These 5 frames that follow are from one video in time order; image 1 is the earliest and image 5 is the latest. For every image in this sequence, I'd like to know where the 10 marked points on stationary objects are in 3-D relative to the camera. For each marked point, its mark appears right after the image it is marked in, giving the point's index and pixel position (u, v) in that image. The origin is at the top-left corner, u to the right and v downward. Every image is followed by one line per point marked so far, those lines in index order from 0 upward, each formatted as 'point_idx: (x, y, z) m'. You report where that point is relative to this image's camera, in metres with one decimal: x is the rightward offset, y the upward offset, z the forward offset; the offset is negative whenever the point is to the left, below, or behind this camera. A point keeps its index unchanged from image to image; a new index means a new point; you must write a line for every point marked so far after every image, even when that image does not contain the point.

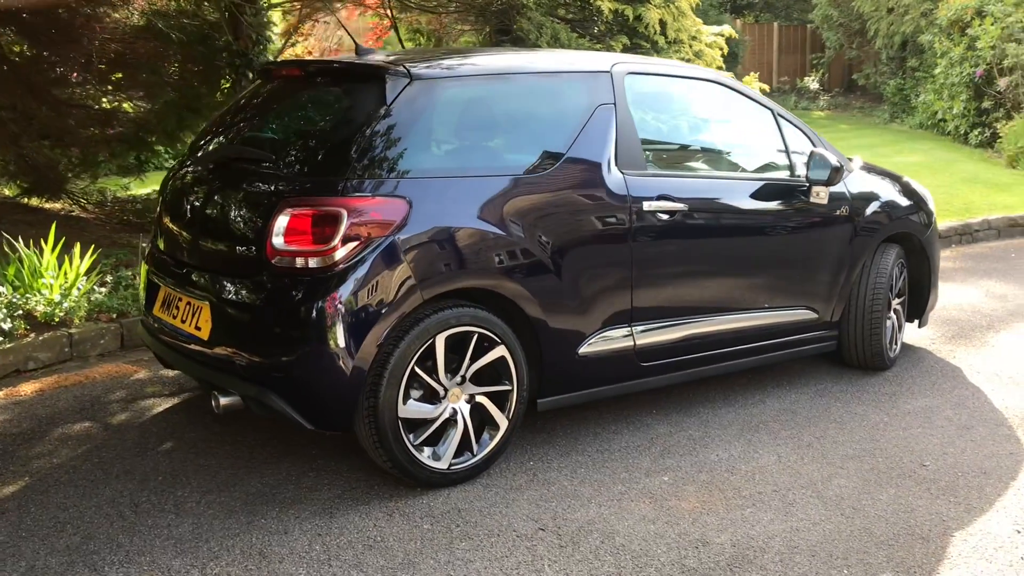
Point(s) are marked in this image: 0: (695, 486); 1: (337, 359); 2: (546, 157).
0: (+0.7, -0.8, +3.3) m
1: (-0.6, -0.3, +3.1) m
2: (+0.1, +0.5, +3.6) m
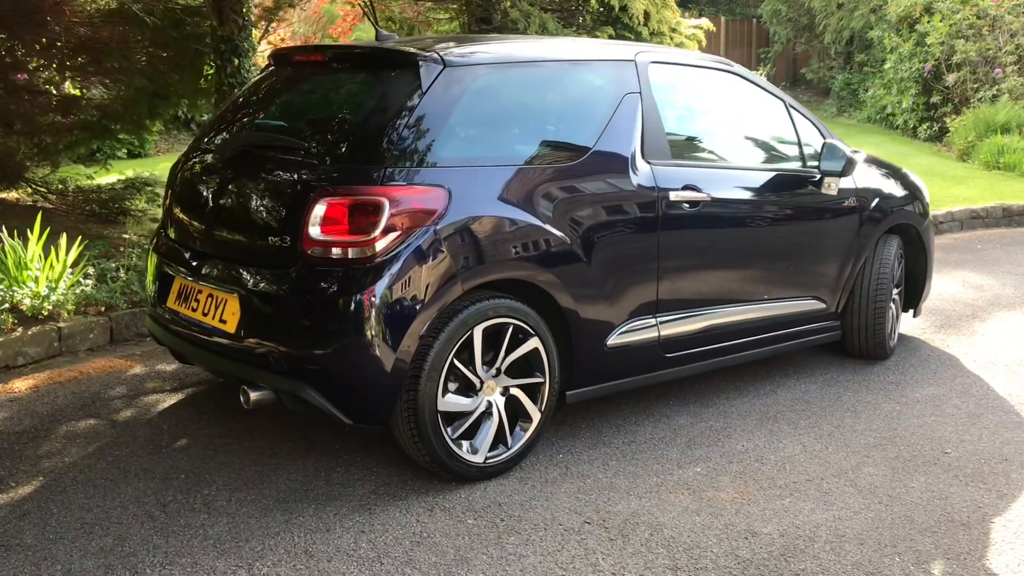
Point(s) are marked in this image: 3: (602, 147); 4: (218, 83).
0: (+0.8, -0.7, +3.3) m
1: (-0.5, -0.2, +3.0) m
2: (+0.3, +0.6, +3.6) m
3: (+0.4, +0.6, +3.7) m
4: (-2.2, +1.5, +6.5) m
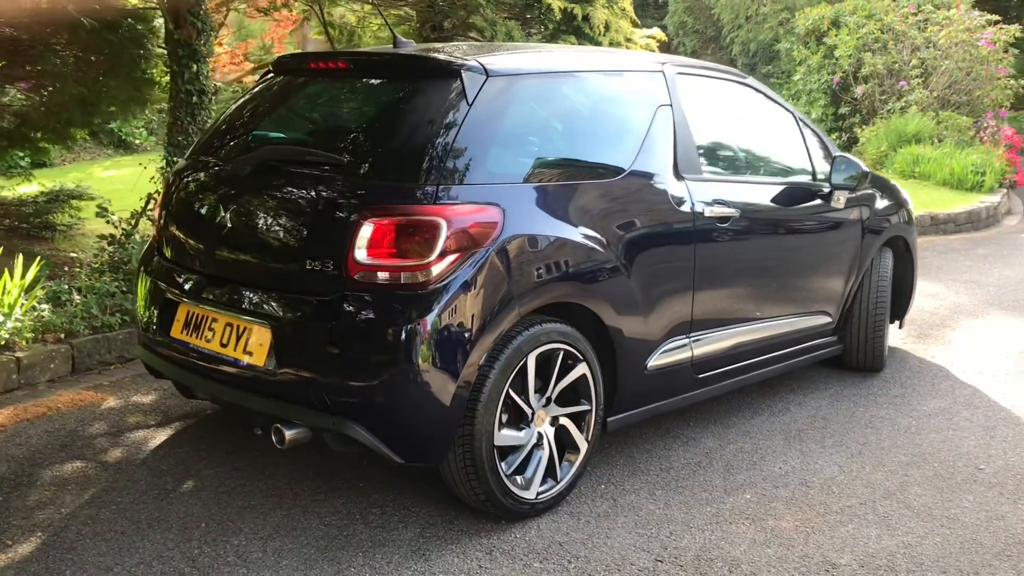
0: (+1.0, -0.8, +3.2) m
1: (-0.3, -0.3, +2.8) m
2: (+0.4, +0.5, +3.4) m
3: (+0.5, +0.5, +3.5) m
4: (-2.4, +1.4, +6.1) m
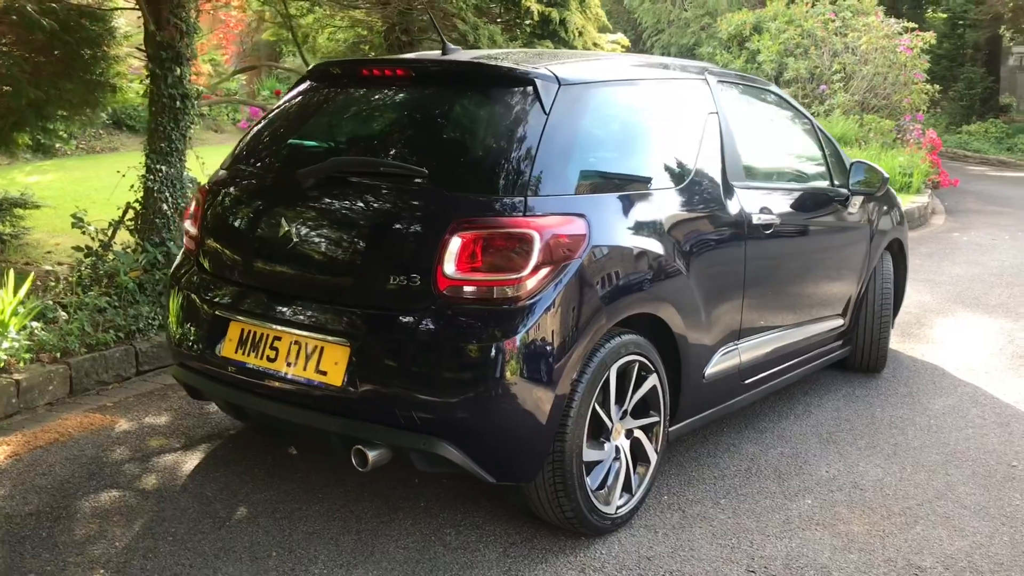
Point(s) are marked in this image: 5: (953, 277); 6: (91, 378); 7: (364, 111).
0: (+1.3, -0.8, +3.3) m
1: (0.0, -0.4, +2.7) m
2: (+0.6, +0.5, +3.4) m
3: (+0.7, +0.5, +3.5) m
4: (-2.4, +1.3, +5.8) m
5: (+4.7, +0.1, +9.2) m
6: (-2.3, -0.5, +4.7) m
7: (-0.6, +0.7, +3.3) m
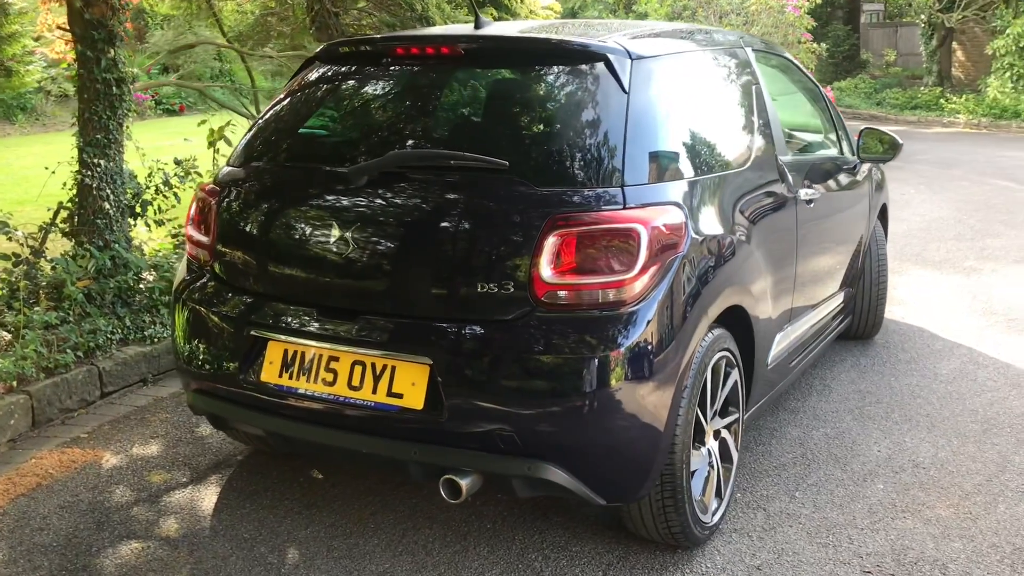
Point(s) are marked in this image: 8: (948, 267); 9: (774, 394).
0: (+1.5, -0.7, +3.2) m
1: (+0.3, -0.4, +2.5) m
2: (+0.8, +0.5, +3.2) m
3: (+0.8, +0.5, +3.3) m
4: (-2.5, +1.2, +5.2) m
5: (+4.1, +0.6, +9.4) m
6: (-2.2, -0.6, +4.1) m
7: (-0.4, +0.6, +3.0) m
8: (+3.8, +0.2, +7.6) m
9: (+1.1, -0.4, +3.6) m
